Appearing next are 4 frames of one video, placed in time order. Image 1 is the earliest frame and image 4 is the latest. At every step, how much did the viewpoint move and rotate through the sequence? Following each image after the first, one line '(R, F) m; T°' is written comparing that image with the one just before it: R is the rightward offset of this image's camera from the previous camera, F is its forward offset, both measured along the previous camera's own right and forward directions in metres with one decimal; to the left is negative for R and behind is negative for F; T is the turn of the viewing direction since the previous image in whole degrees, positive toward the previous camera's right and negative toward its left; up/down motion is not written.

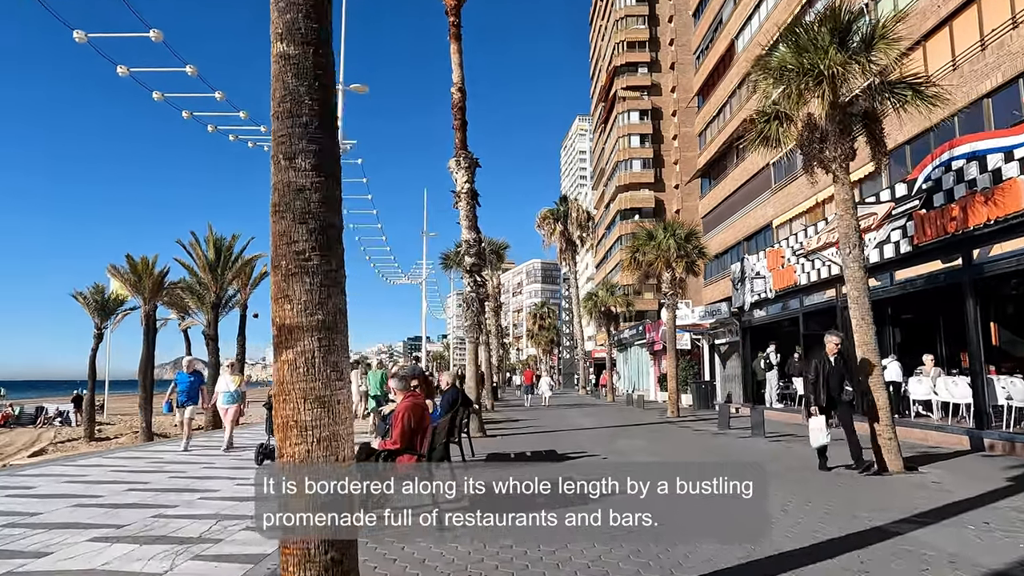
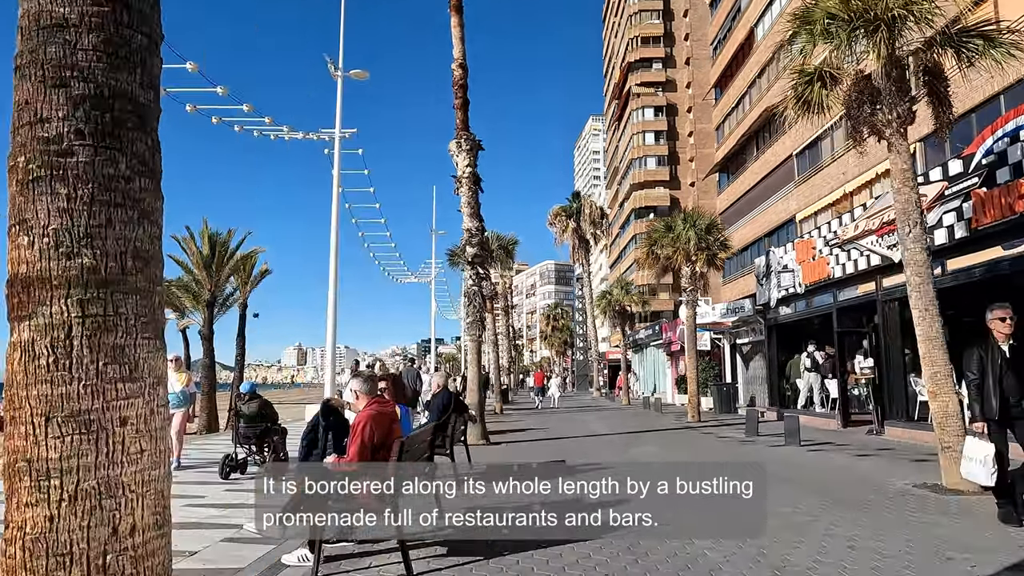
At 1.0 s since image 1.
(+0.2, +1.4) m; -1°
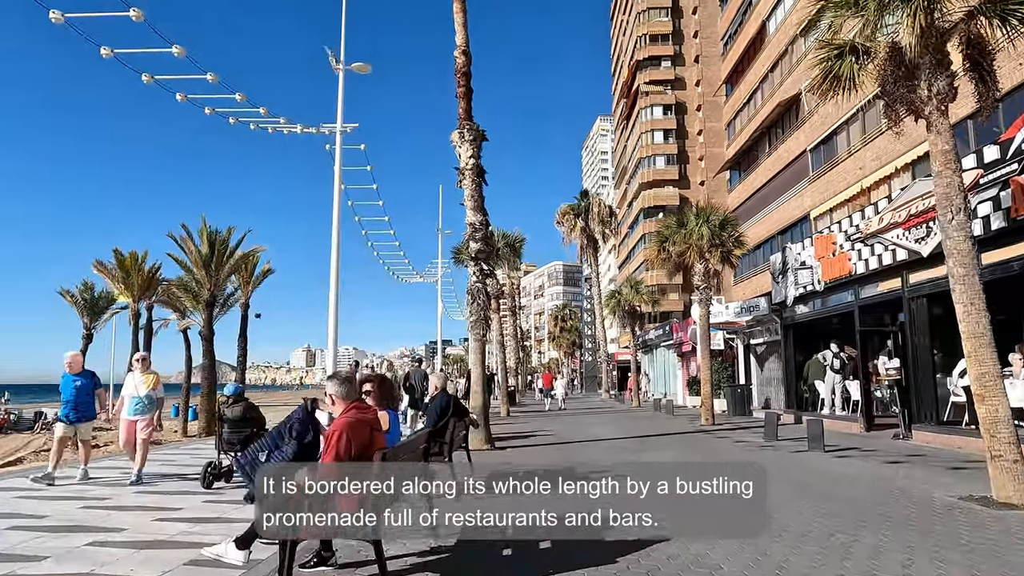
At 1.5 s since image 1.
(0.0, +0.7) m; -1°
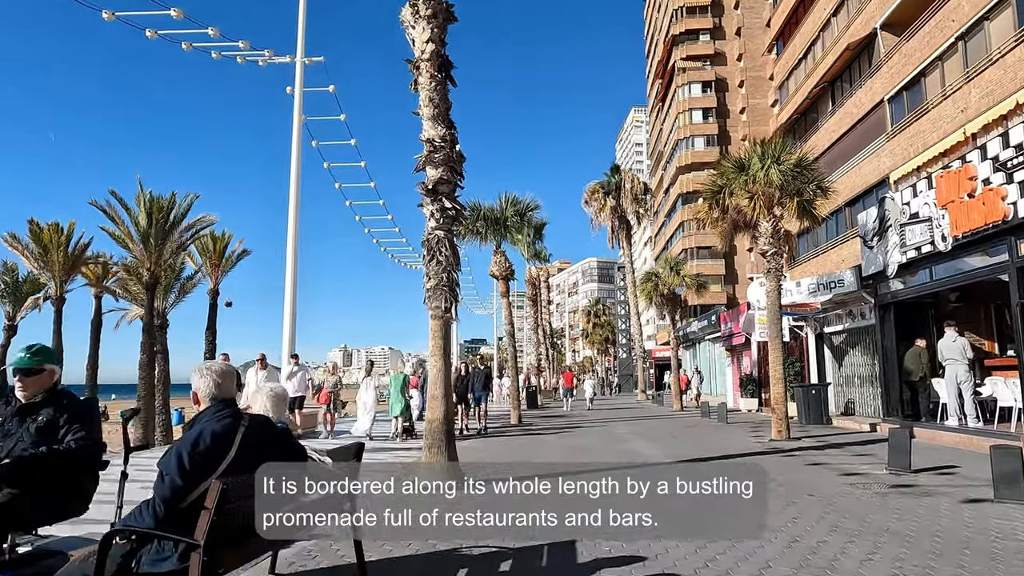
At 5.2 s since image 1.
(+0.7, +5.1) m; -3°
